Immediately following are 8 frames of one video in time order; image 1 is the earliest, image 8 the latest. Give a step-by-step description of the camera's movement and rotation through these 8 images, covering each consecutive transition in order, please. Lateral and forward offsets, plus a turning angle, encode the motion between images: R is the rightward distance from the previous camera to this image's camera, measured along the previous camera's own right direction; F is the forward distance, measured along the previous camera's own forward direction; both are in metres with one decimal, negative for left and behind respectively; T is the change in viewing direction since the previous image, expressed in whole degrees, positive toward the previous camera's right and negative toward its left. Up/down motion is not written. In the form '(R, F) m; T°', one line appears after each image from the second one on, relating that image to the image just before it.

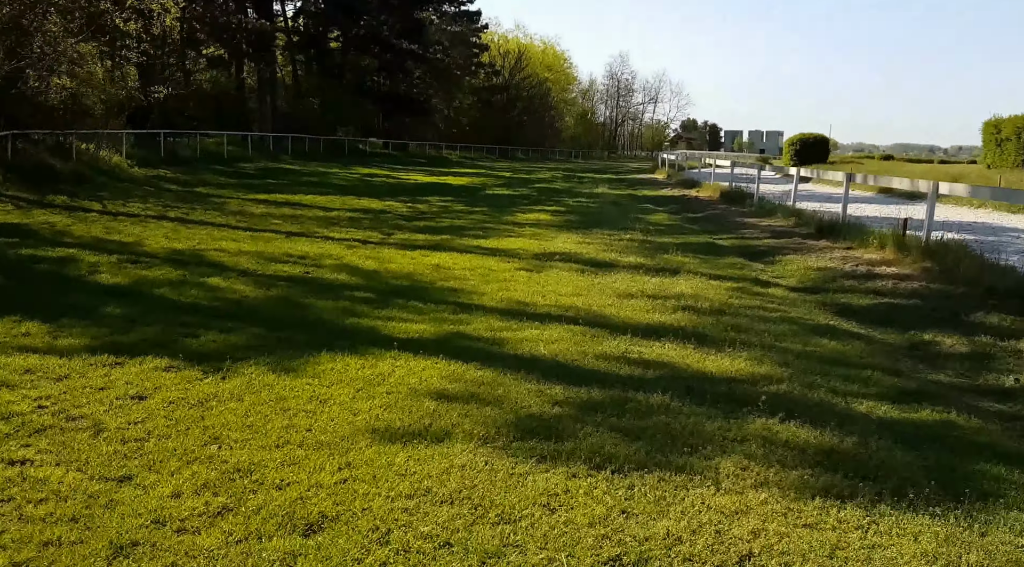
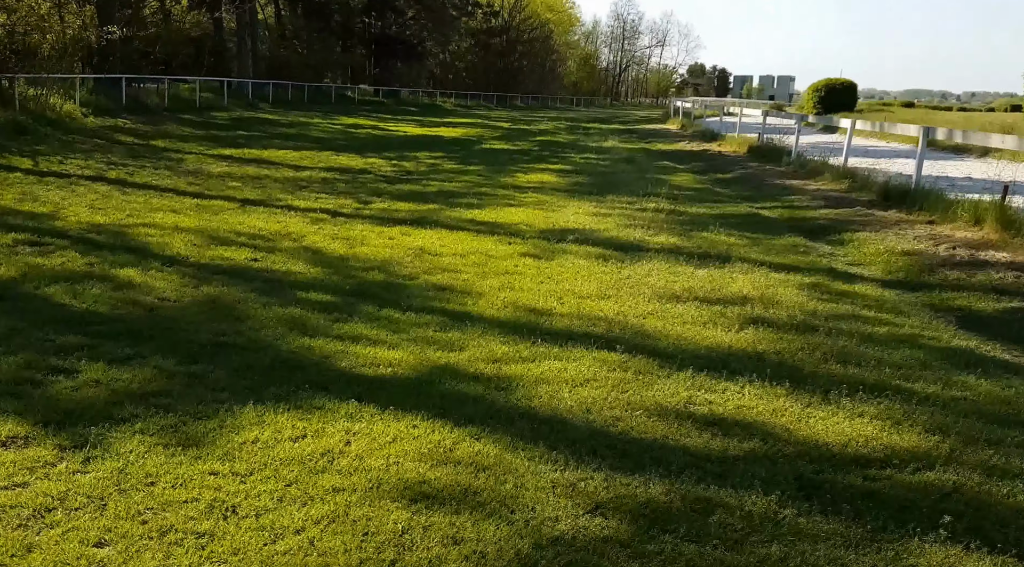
(-0.1, +2.5) m; 0°
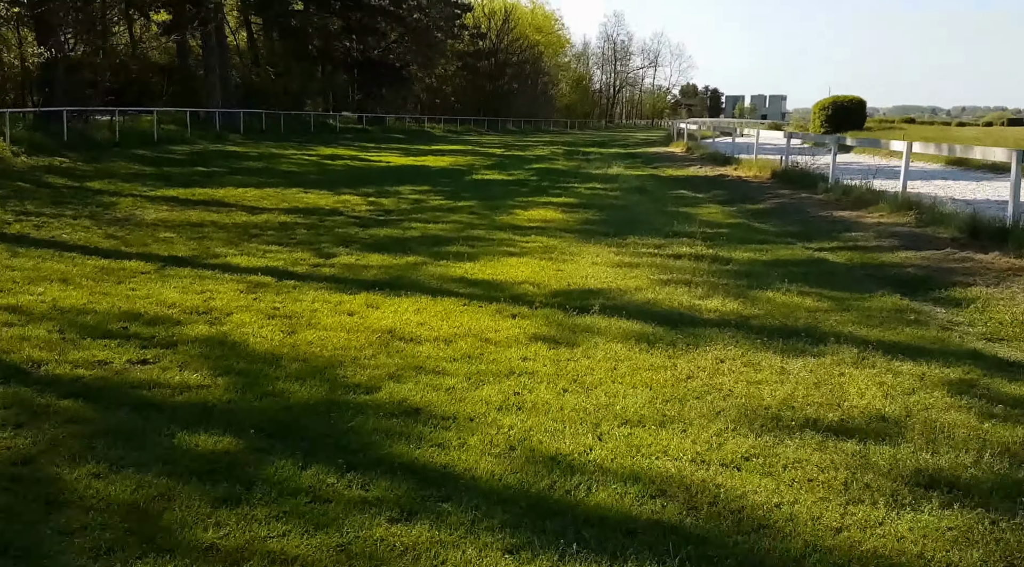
(0.0, +2.7) m; 0°
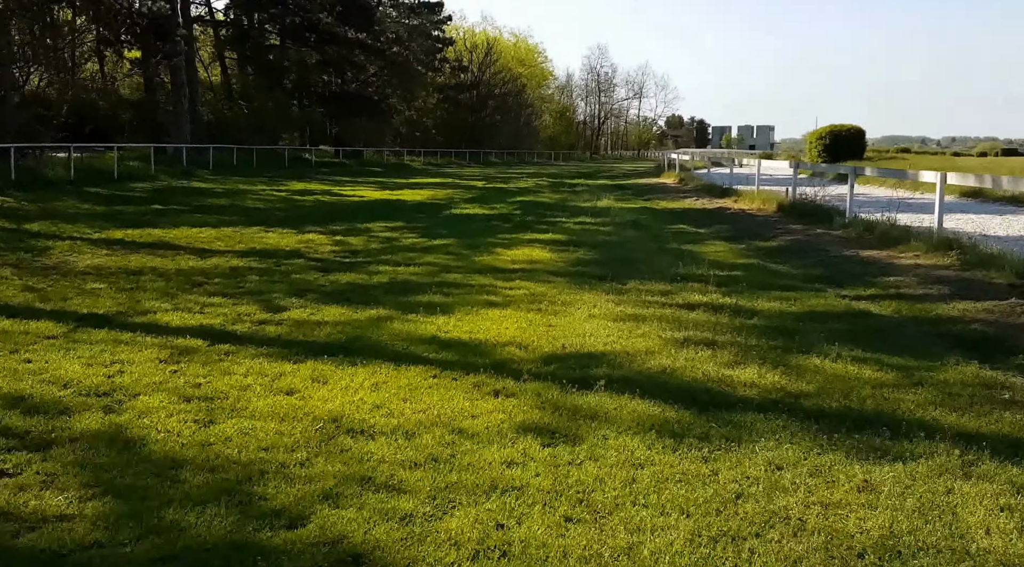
(0.0, +1.5) m; +1°
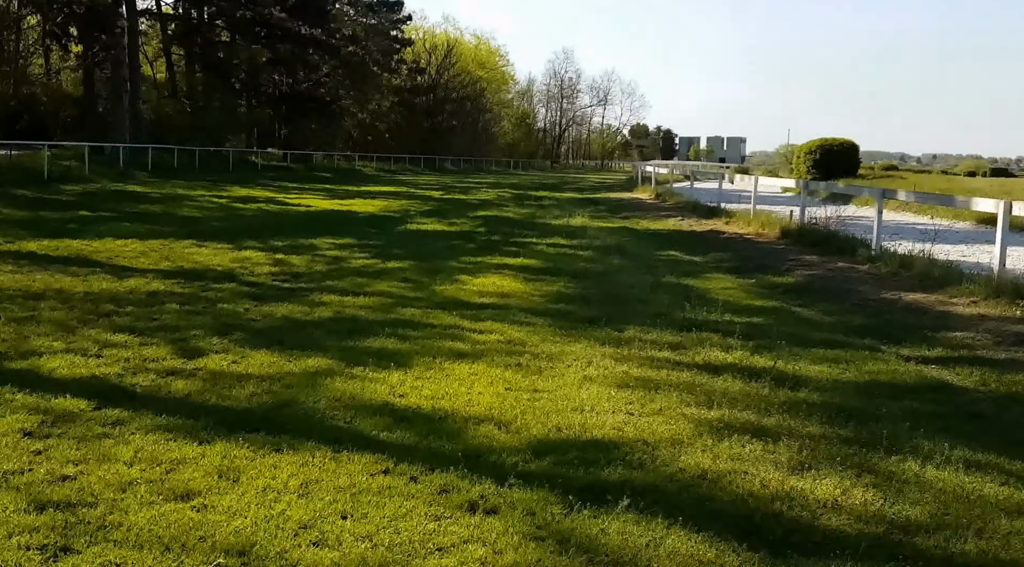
(-0.1, +1.6) m; +3°
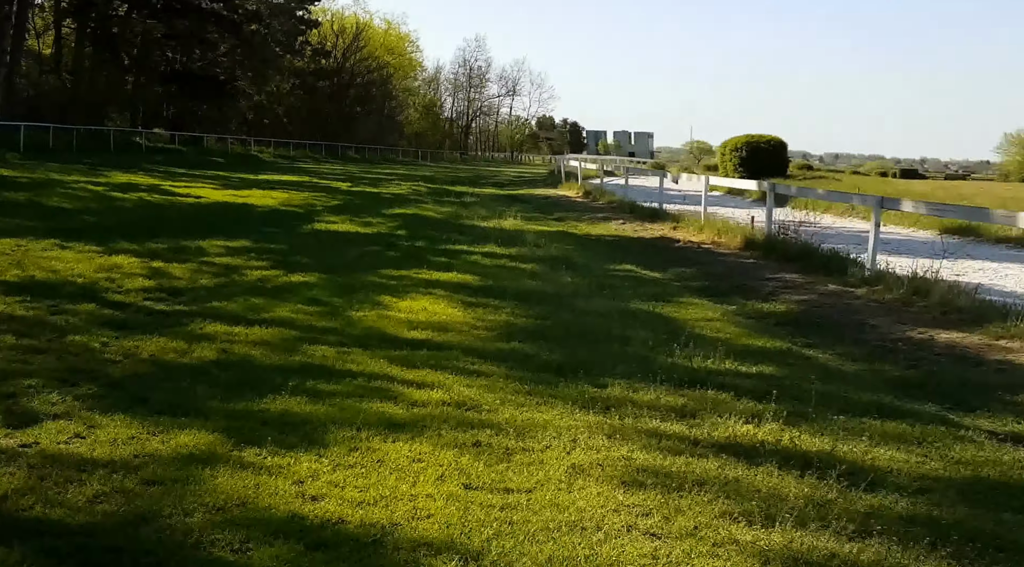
(-0.3, +1.7) m; +6°
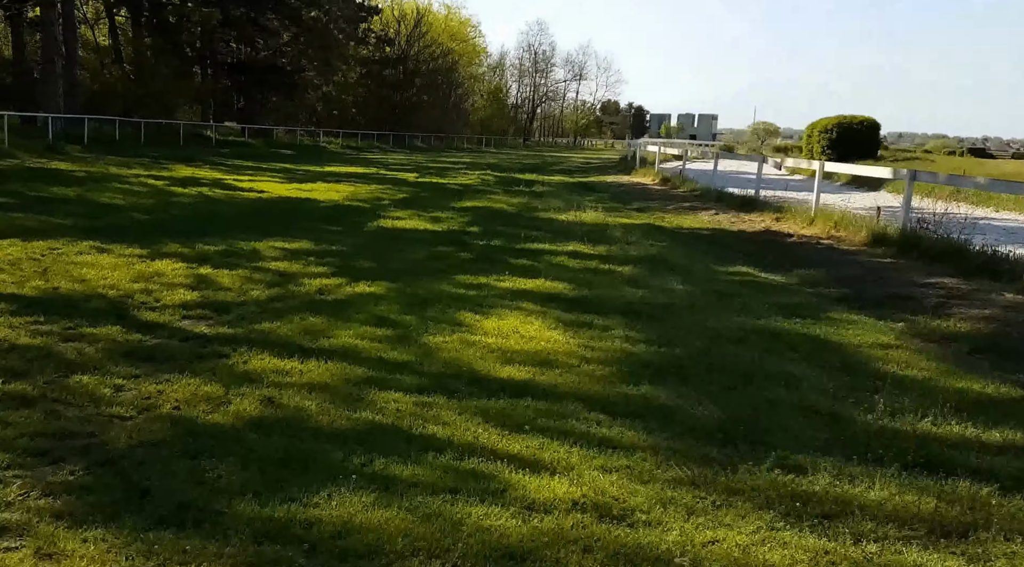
(-0.4, +1.7) m; -4°
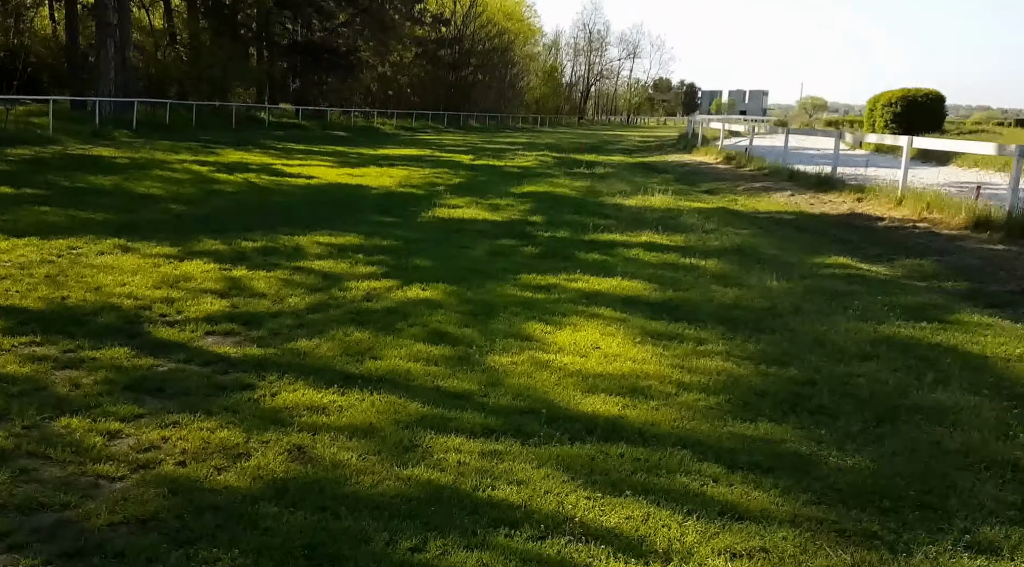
(-0.1, +1.0) m; -3°
